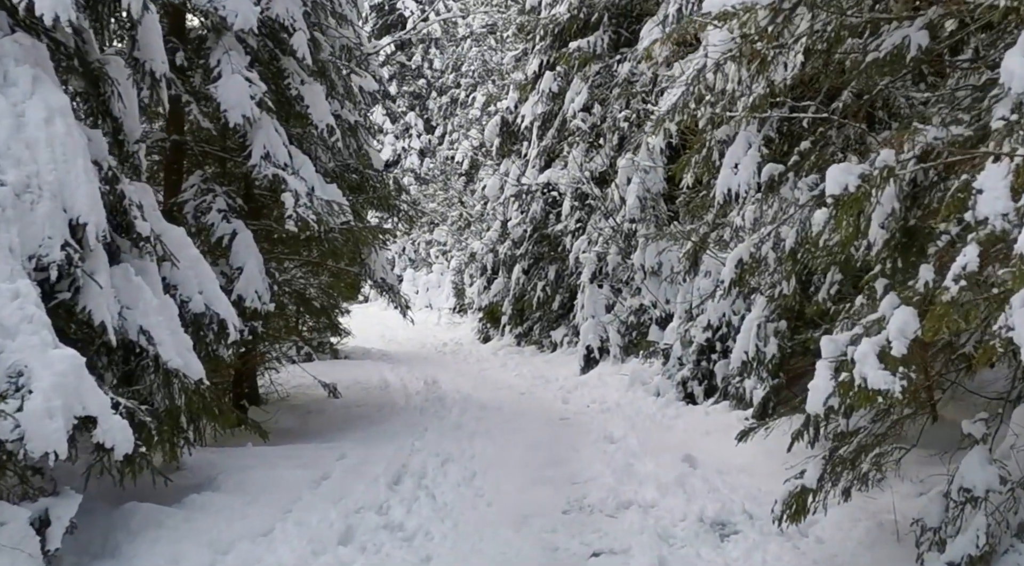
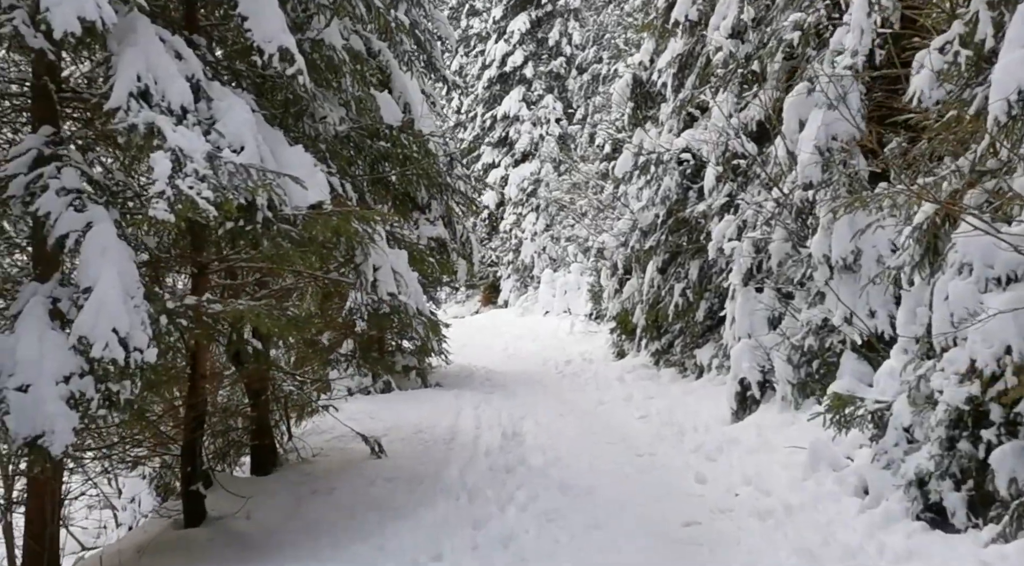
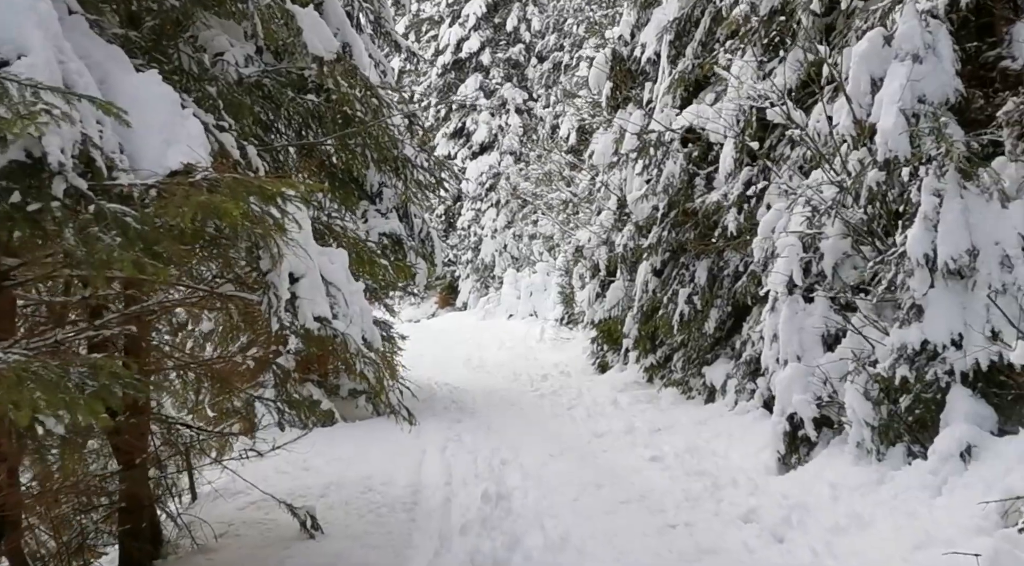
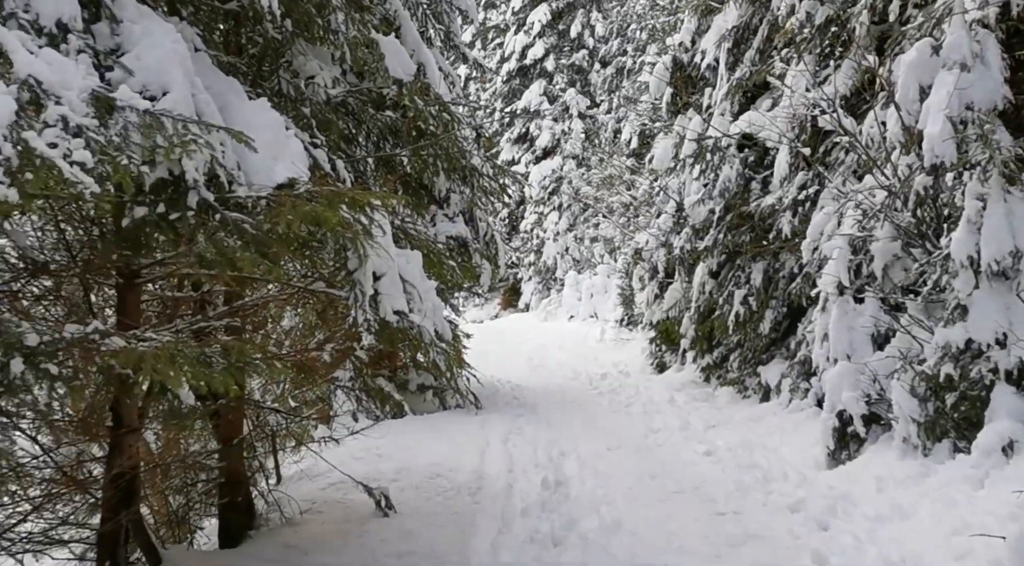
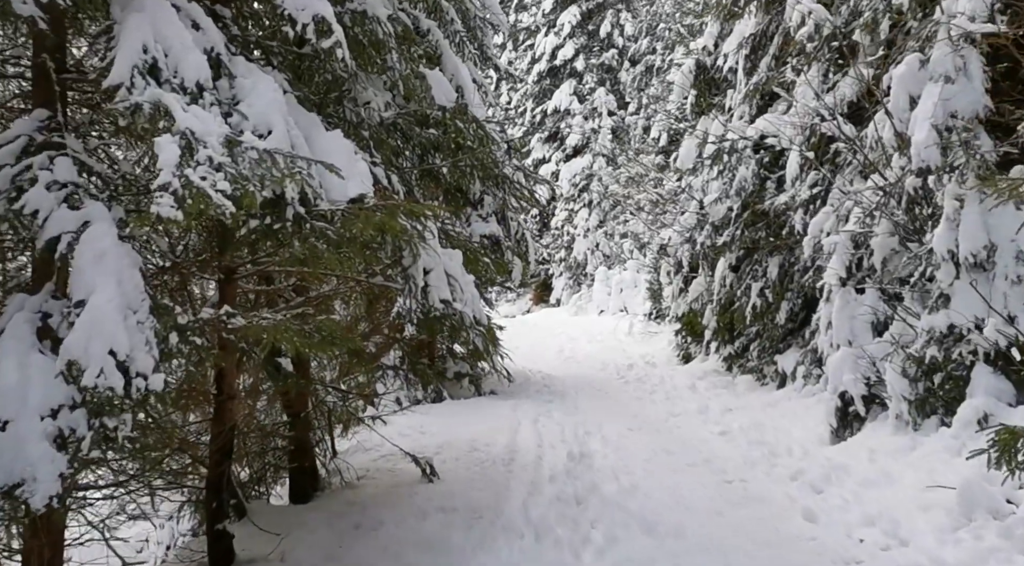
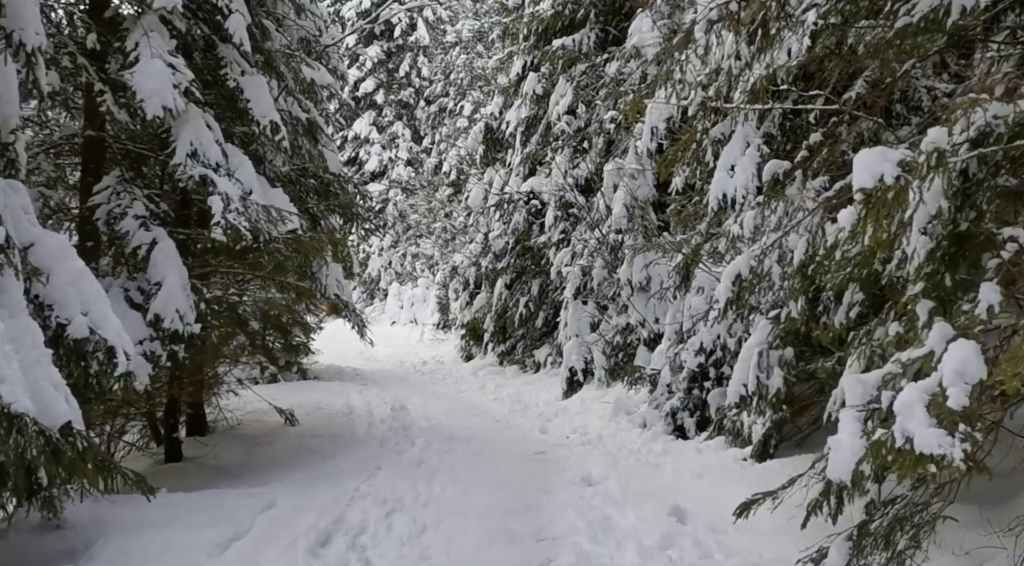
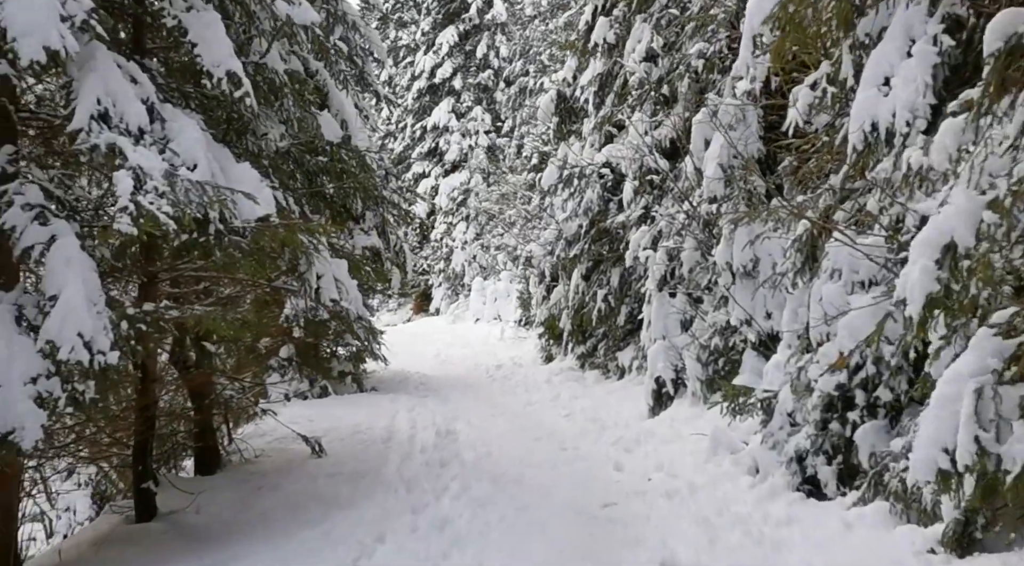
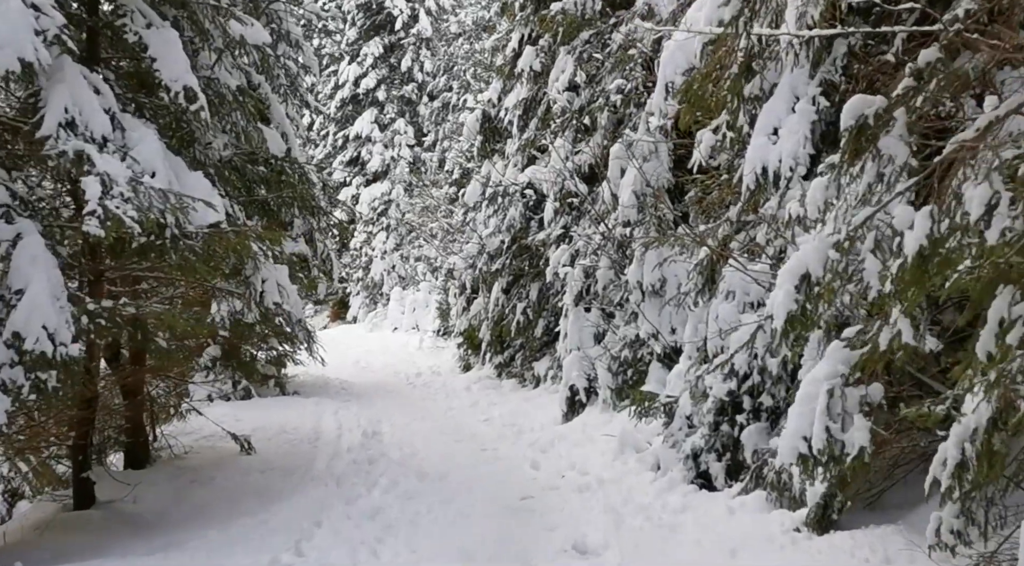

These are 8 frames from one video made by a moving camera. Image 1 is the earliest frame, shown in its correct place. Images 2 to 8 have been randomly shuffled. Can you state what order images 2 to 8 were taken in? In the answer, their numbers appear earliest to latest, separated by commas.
6, 8, 7, 2, 5, 4, 3
